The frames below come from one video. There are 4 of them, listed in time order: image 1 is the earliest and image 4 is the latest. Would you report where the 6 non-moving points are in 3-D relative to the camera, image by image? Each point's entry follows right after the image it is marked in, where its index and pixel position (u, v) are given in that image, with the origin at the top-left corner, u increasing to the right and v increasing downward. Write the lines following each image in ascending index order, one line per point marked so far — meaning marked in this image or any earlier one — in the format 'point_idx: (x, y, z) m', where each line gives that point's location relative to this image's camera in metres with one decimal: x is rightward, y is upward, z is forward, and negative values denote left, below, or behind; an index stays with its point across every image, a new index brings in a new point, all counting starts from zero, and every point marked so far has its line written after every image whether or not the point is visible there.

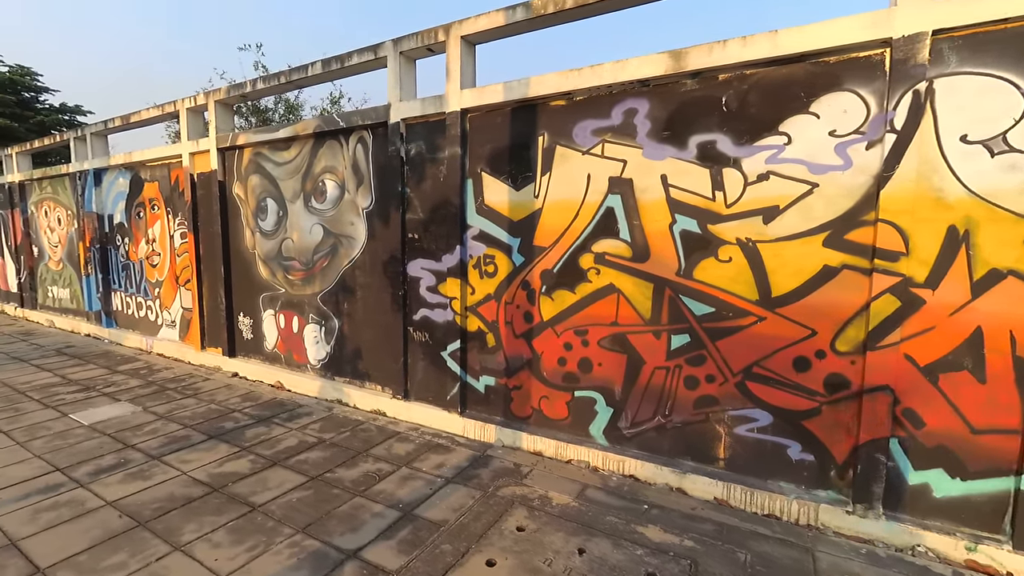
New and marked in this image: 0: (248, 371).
0: (-3.4, -1.1, +6.0) m
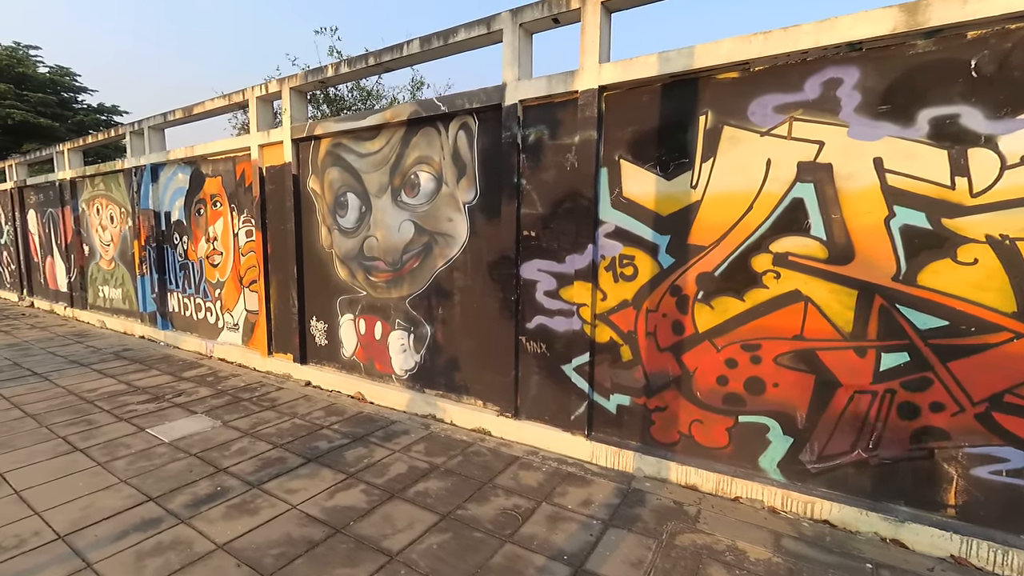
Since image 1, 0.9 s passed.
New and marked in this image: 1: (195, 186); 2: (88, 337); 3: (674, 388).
0: (-2.3, -1.1, +5.5) m
1: (-4.9, +1.6, +7.0) m
2: (-7.6, -0.9, +8.2) m
3: (+1.3, -0.8, +3.5) m
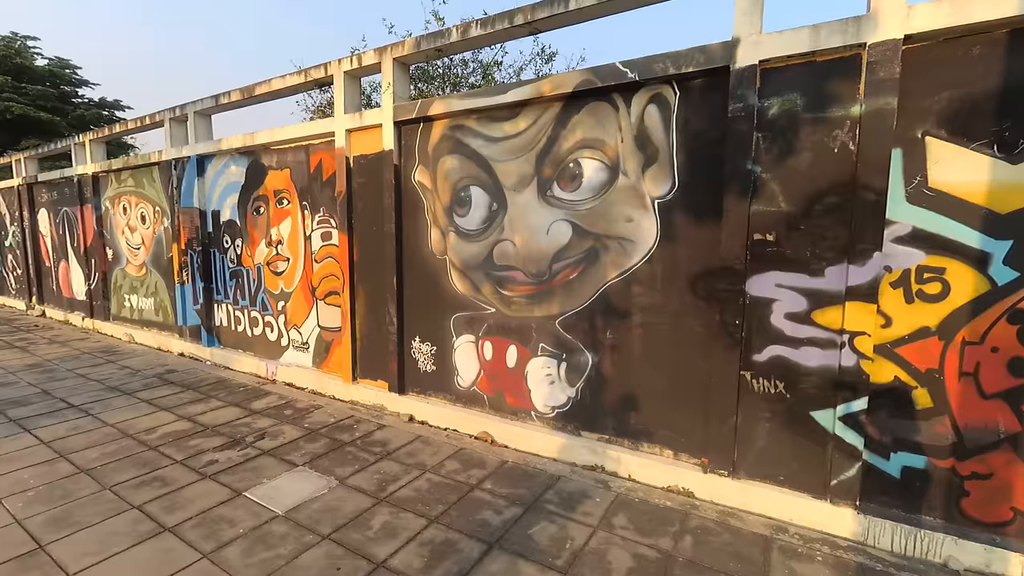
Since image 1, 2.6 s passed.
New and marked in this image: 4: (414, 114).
0: (-0.8, -1.3, +4.5) m
1: (-3.4, +1.4, +6.0) m
2: (-6.2, -1.0, +7.2) m
3: (+2.8, -0.9, +2.6) m
4: (-0.9, +1.7, +4.4) m
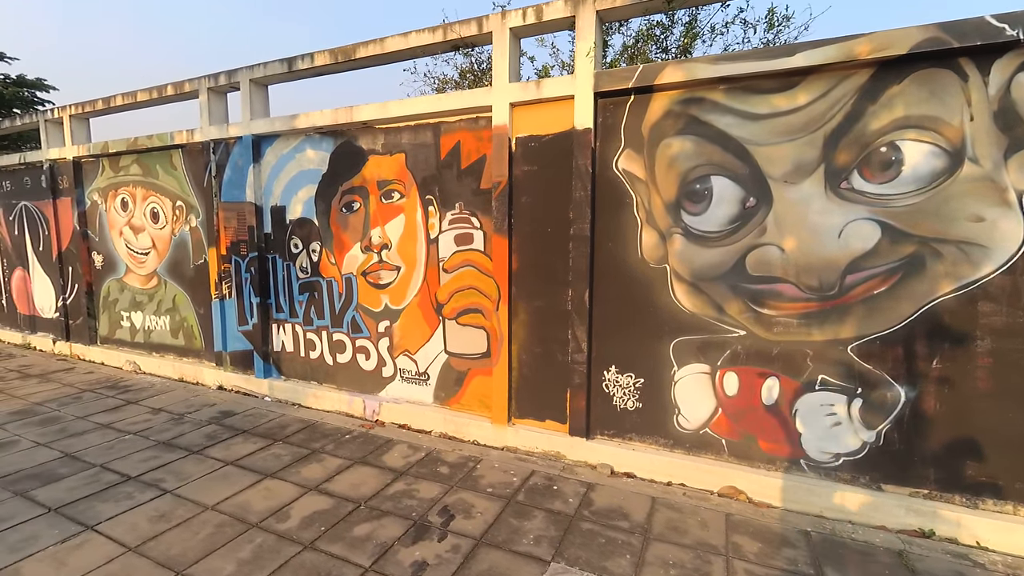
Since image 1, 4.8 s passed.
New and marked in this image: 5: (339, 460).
0: (+1.1, -1.4, +3.6) m
1: (-1.7, +1.2, +4.7) m
2: (-4.6, -1.3, +5.5) m
3: (+4.8, -1.0, +2.0) m
4: (+0.9, +1.5, +3.4) m
5: (-1.5, -1.5, +3.9) m
